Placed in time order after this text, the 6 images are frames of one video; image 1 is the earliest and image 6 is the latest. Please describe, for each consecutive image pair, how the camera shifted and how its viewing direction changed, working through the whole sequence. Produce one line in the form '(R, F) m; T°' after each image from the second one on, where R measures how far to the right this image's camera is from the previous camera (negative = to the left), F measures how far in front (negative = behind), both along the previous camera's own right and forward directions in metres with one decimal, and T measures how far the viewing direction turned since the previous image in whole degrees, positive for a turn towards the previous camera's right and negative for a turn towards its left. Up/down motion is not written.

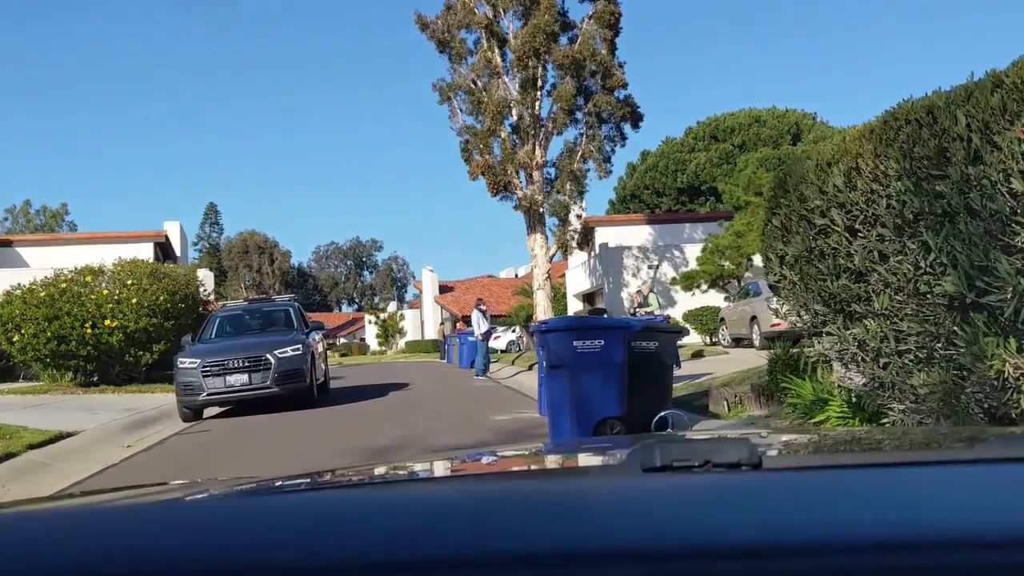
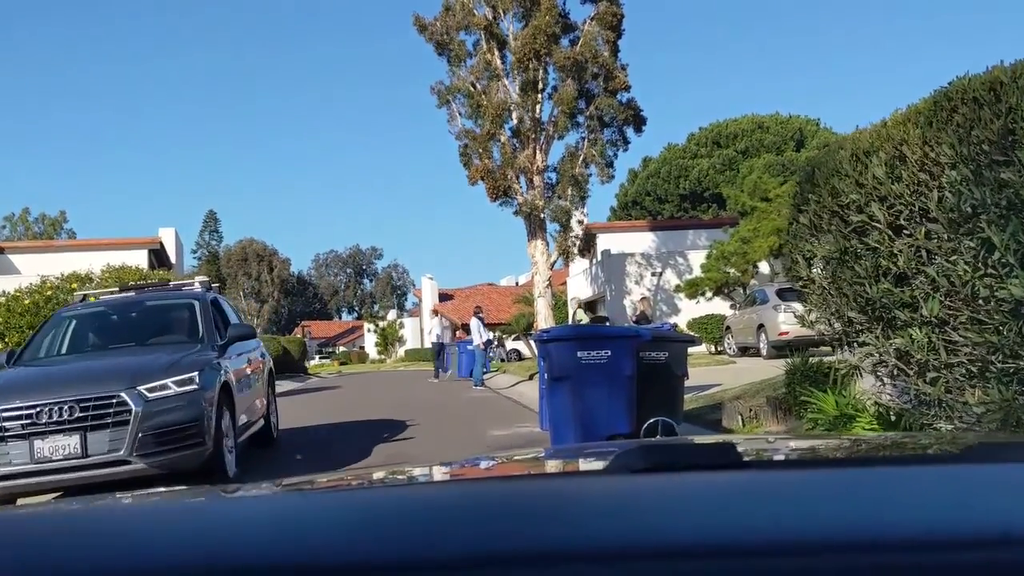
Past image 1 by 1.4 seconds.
(0.0, +0.6) m; 0°
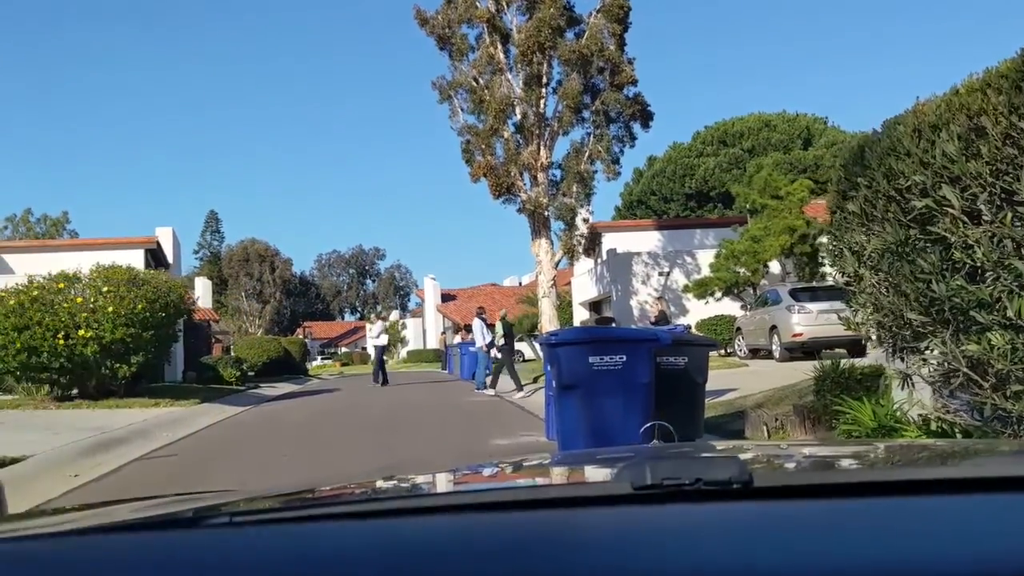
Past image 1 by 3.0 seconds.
(0.0, +0.7) m; 0°
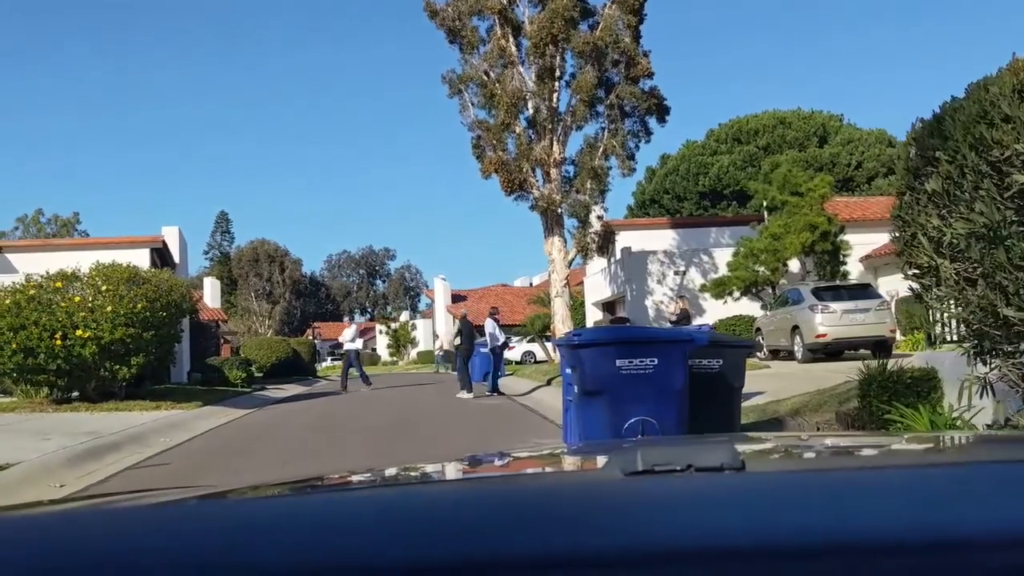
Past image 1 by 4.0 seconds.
(0.0, +0.6) m; -1°
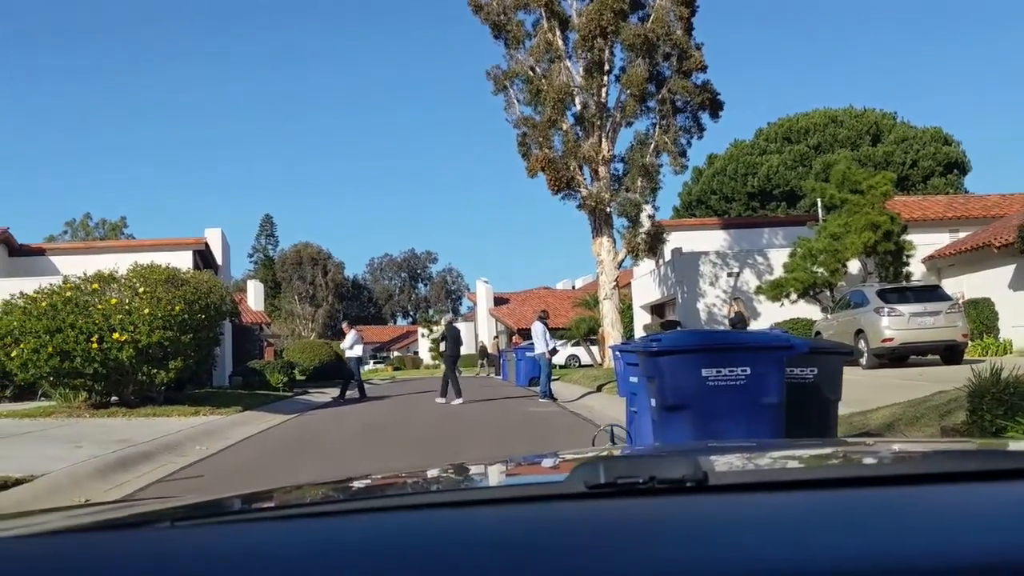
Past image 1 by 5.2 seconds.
(-0.1, +0.7) m; -2°
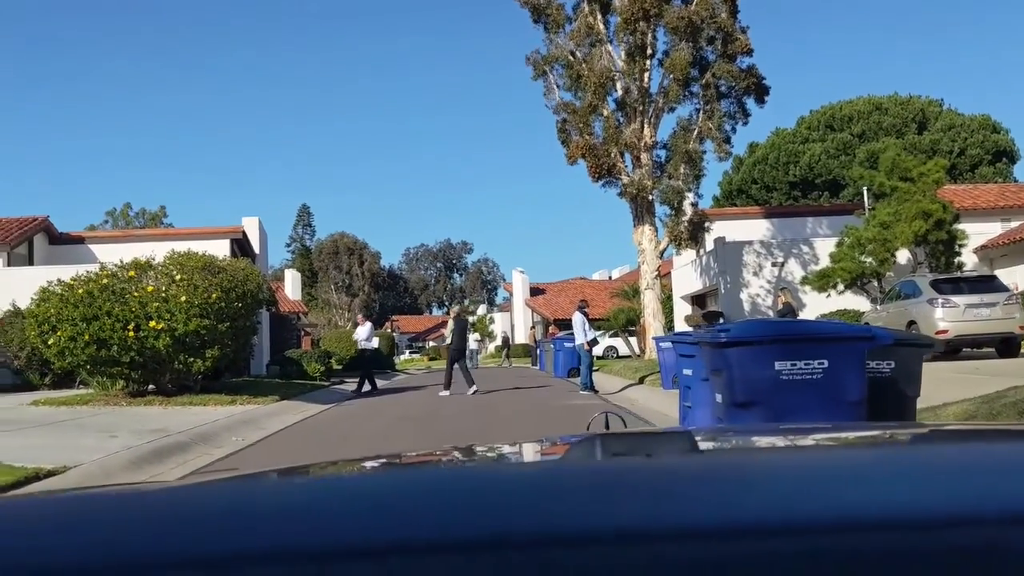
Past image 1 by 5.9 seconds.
(-0.1, +0.4) m; -2°
